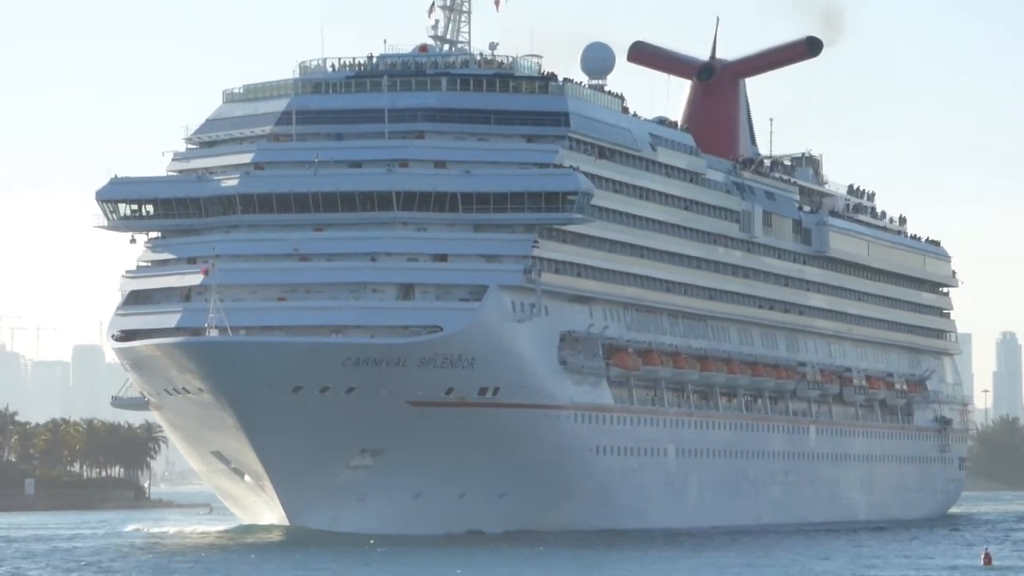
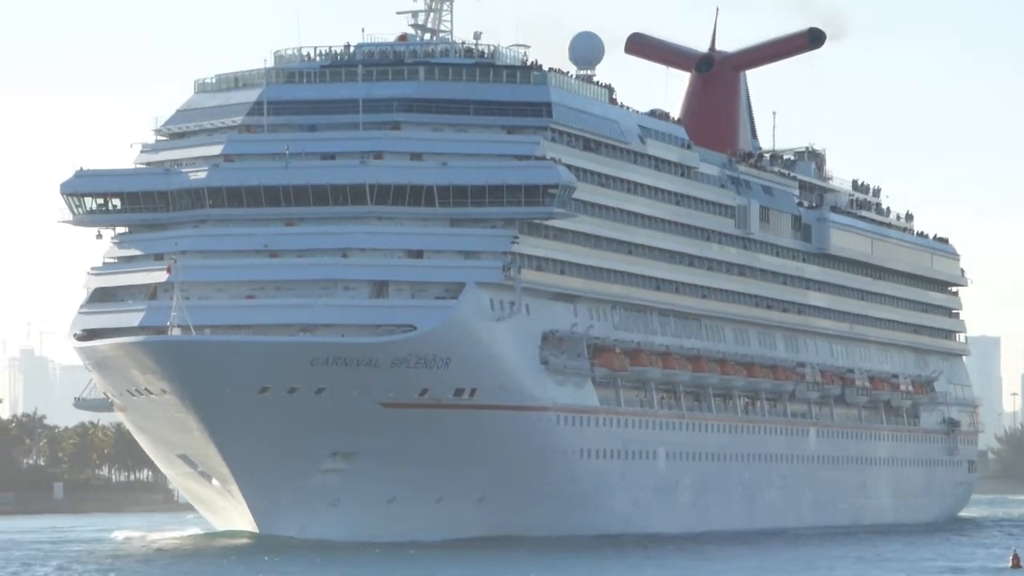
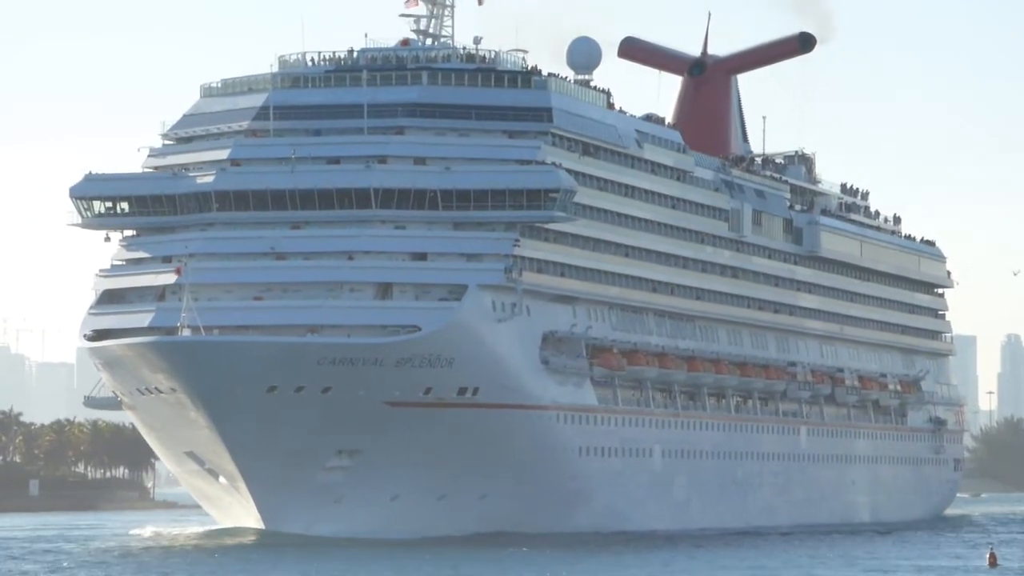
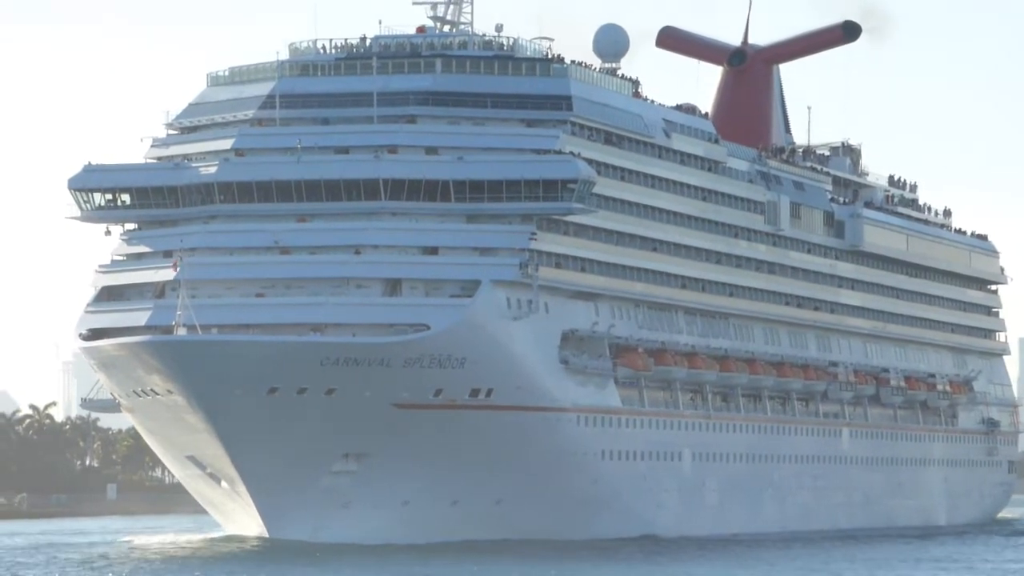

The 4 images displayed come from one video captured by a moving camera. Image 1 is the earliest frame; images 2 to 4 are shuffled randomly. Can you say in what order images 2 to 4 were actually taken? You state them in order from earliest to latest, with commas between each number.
3, 2, 4
